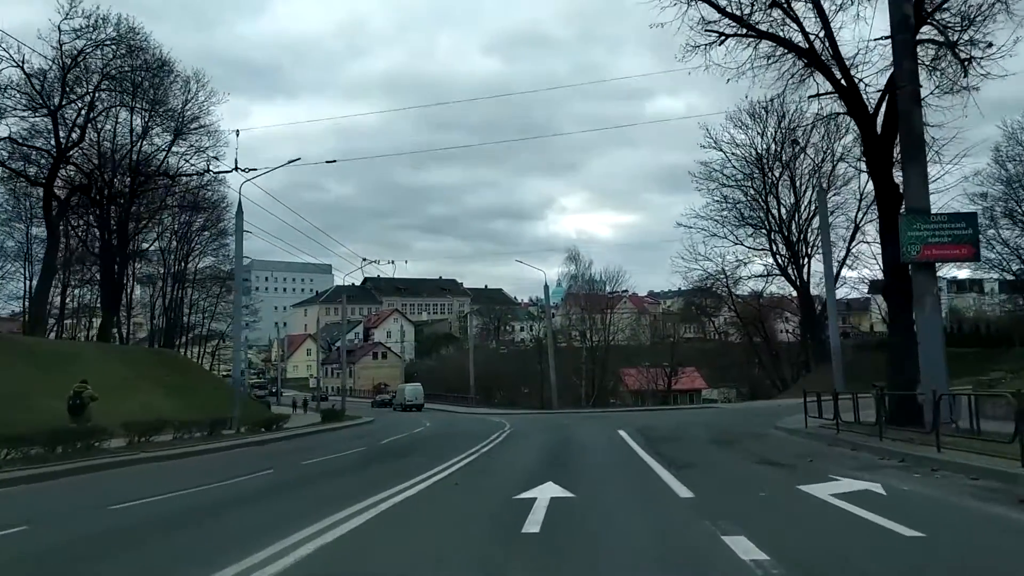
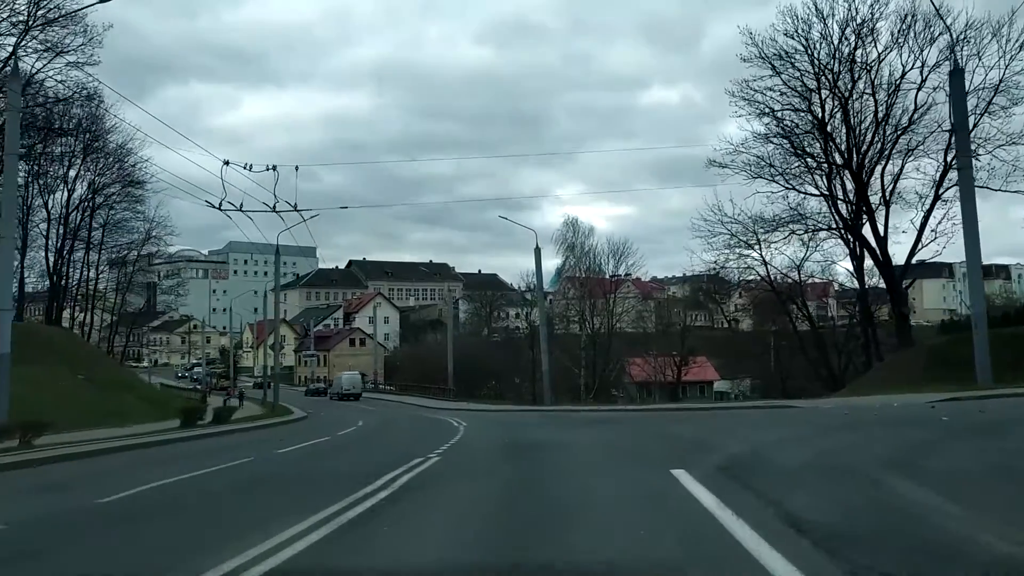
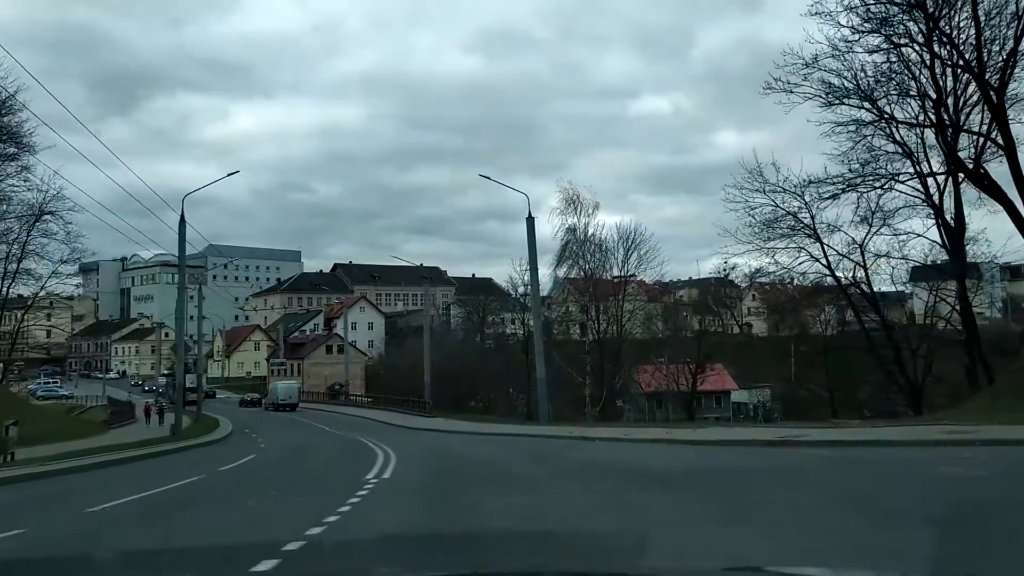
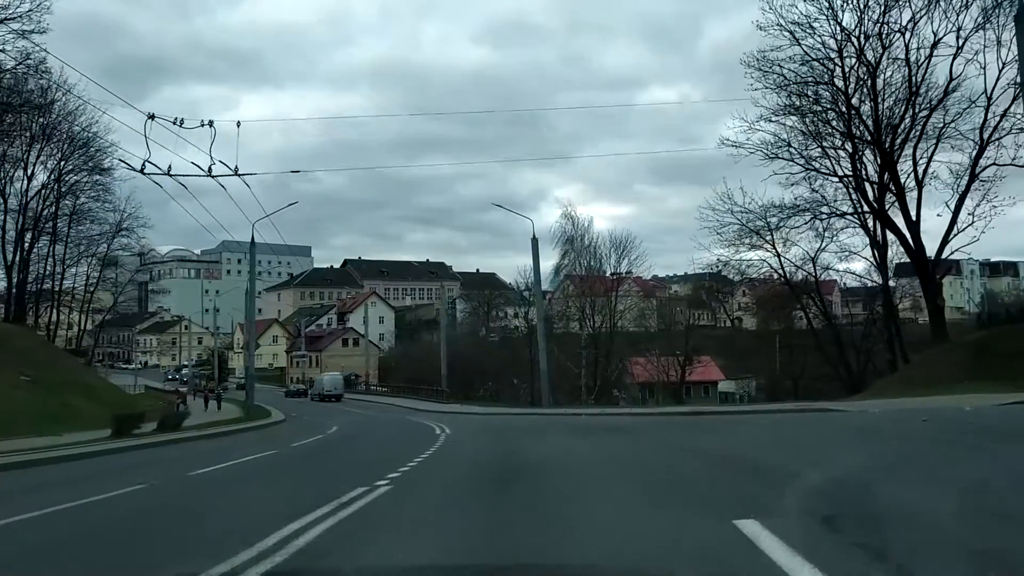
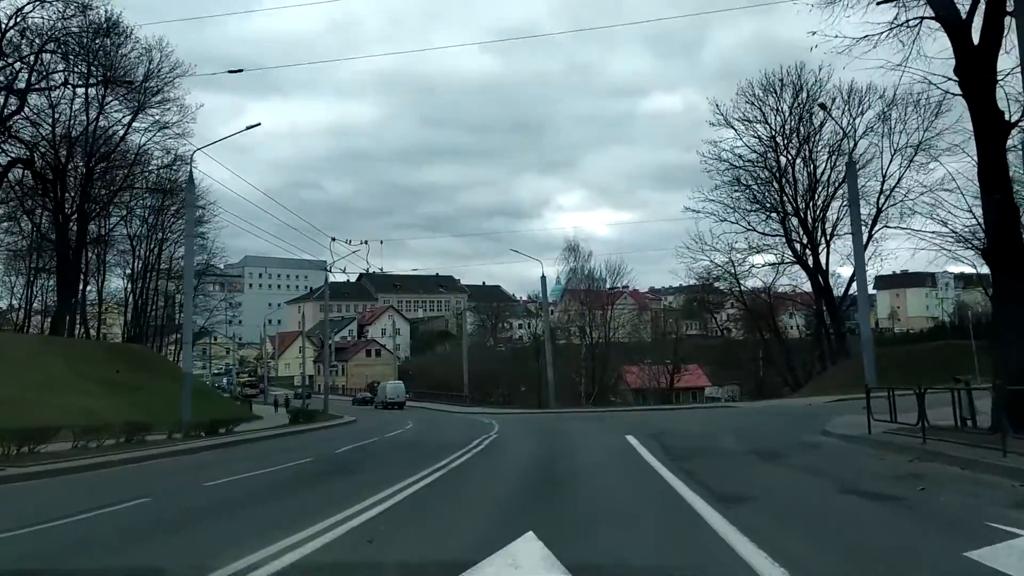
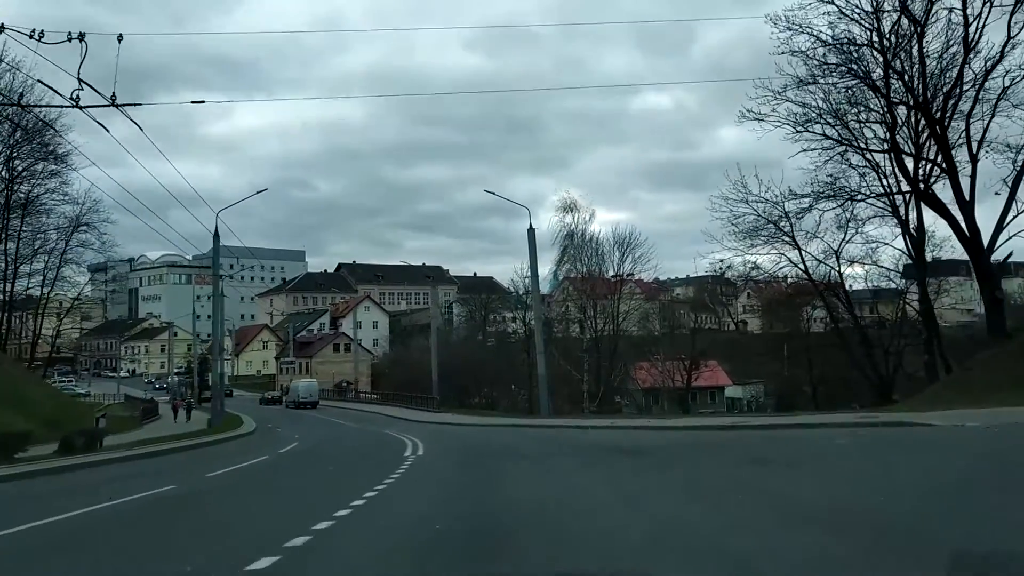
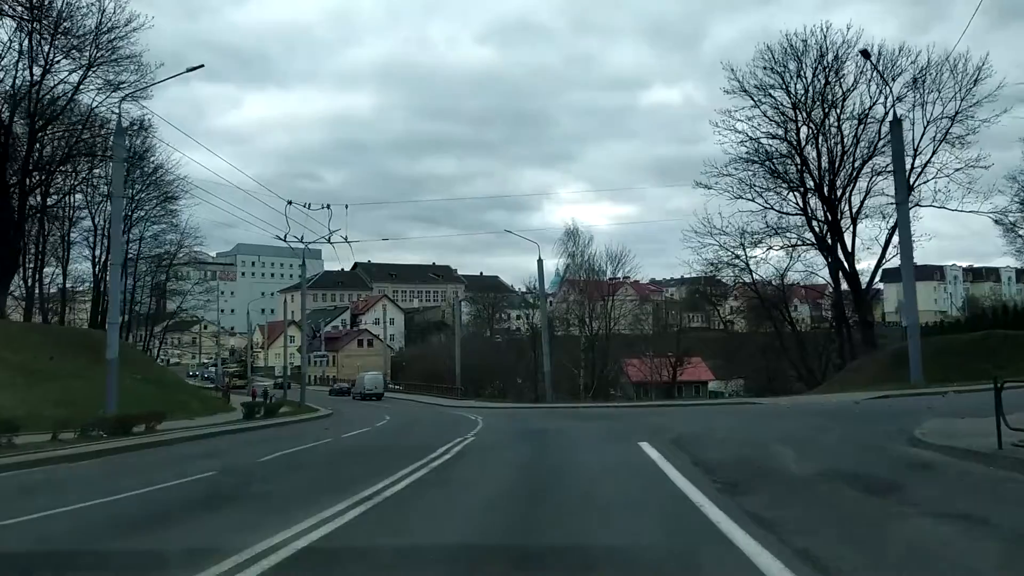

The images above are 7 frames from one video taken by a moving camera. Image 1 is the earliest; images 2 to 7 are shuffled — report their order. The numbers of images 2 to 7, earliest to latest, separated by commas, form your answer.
5, 7, 2, 4, 6, 3
